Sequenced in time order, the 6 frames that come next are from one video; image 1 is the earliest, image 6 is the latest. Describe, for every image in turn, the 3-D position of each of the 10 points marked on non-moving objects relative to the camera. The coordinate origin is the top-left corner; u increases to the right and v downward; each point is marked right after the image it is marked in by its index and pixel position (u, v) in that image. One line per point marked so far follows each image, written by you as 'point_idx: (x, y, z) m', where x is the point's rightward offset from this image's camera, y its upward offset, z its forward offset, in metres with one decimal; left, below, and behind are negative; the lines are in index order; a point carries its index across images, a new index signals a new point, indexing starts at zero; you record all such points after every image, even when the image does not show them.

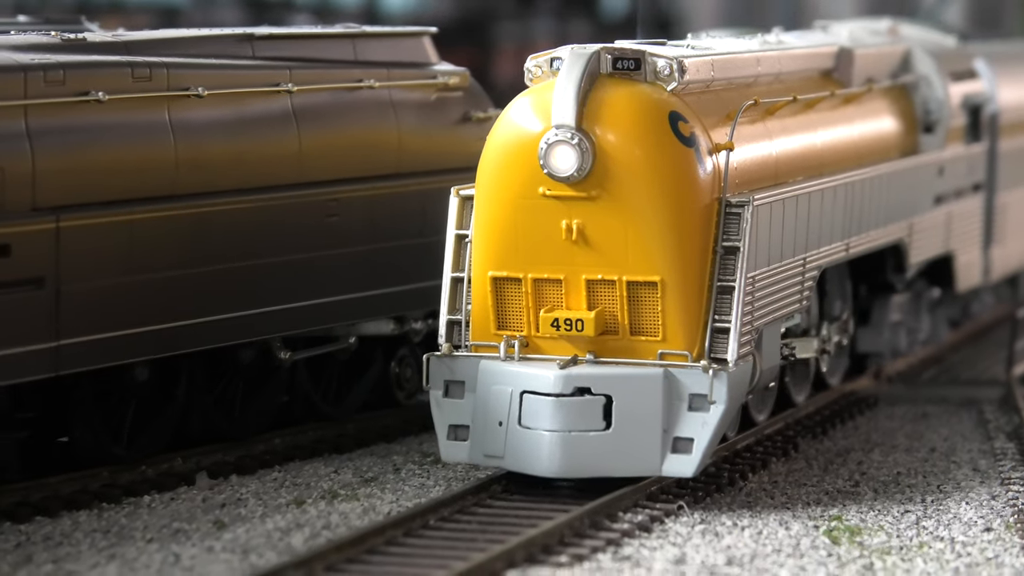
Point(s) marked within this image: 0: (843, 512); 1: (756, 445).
0: (+1.5, -1.0, +9.4) m
1: (+1.2, -0.7, +10.4) m
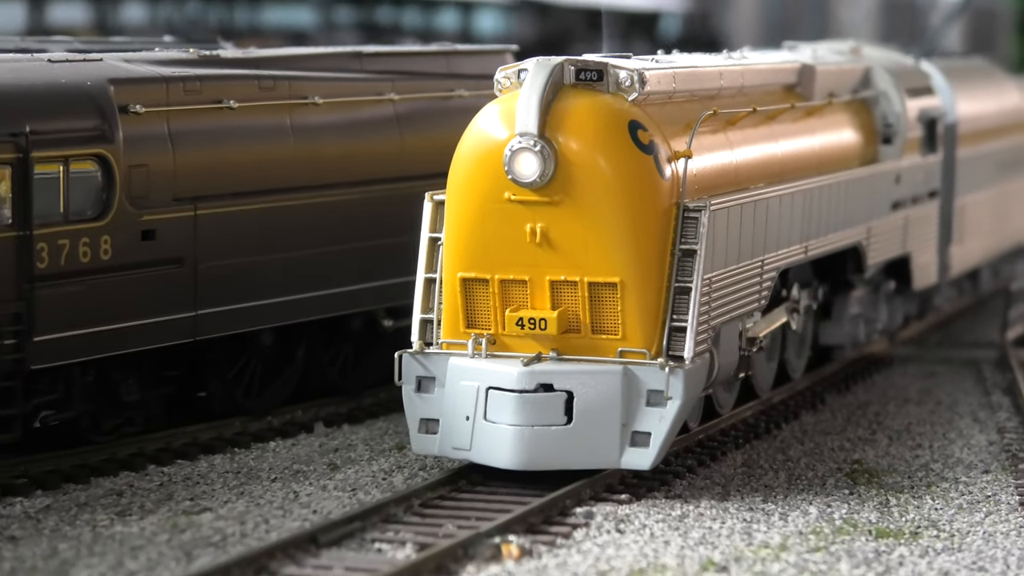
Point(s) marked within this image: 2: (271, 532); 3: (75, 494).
0: (+1.8, -0.9, +10.9) m
1: (+1.5, -0.6, +11.9) m
2: (-1.1, -1.1, +9.1) m
3: (-2.1, -1.0, +9.9) m
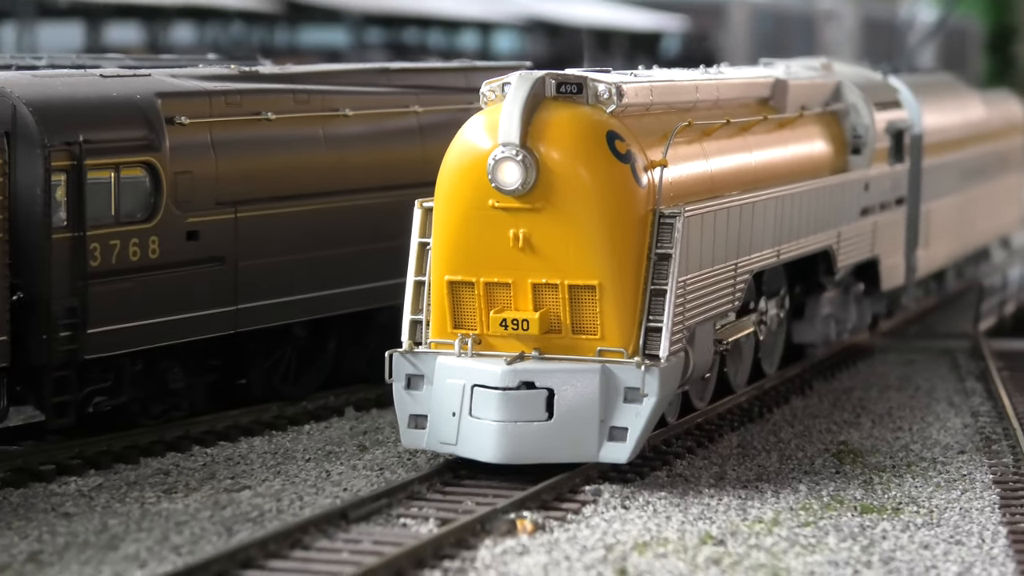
0: (+1.9, -0.8, +11.8) m
1: (+1.6, -0.6, +12.8) m
2: (-1.0, -1.0, +10.0) m
3: (-2.0, -1.0, +10.8) m
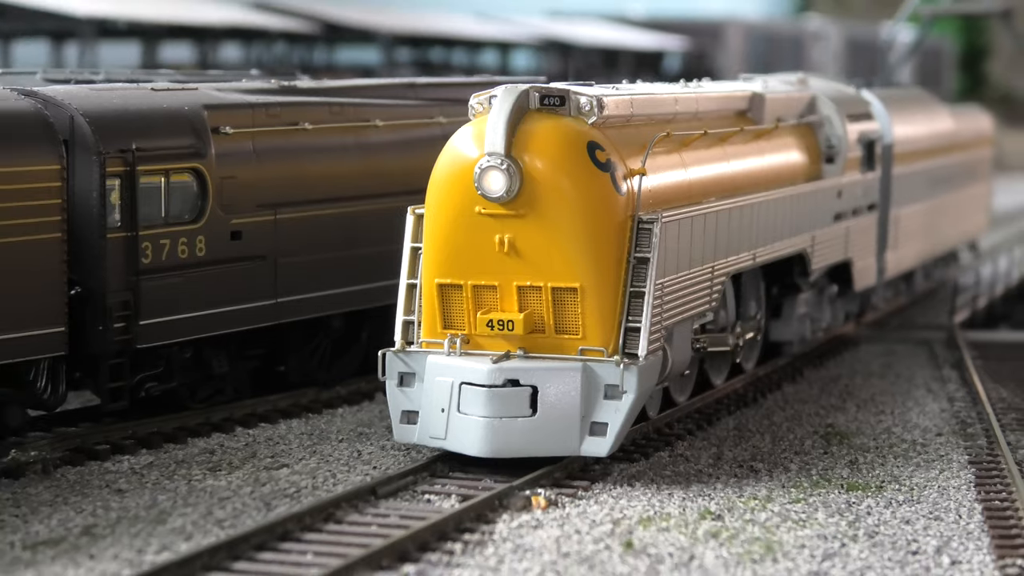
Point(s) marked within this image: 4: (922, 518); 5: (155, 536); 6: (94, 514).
0: (+2.0, -0.8, +12.8) m
1: (+1.7, -0.6, +13.8) m
2: (-0.9, -1.0, +11.0) m
3: (-1.9, -0.9, +11.9) m
4: (+2.1, -1.2, +10.7) m
5: (-1.7, -1.2, +9.7) m
6: (-2.1, -1.1, +10.3) m
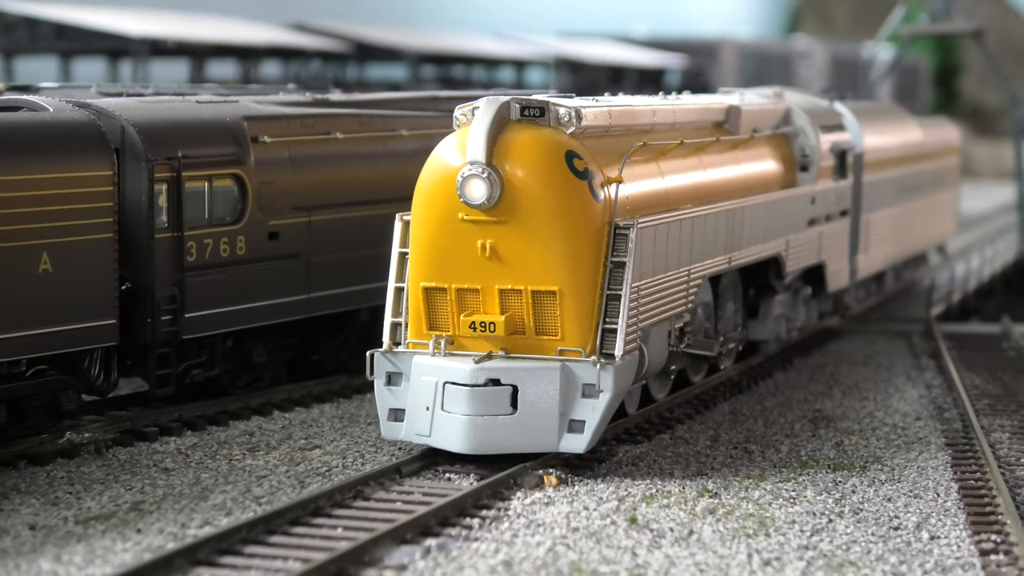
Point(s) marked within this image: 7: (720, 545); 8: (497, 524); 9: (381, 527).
0: (+2.0, -0.8, +13.9) m
1: (+1.8, -0.6, +14.9) m
2: (-0.8, -1.0, +12.1) m
3: (-1.8, -0.9, +13.0) m
4: (+2.2, -1.2, +11.8) m
5: (-1.6, -1.2, +10.8) m
6: (-2.0, -1.1, +11.4) m
7: (+1.0, -1.3, +10.2) m
8: (-0.1, -1.2, +10.4) m
9: (-0.6, -1.2, +10.1) m
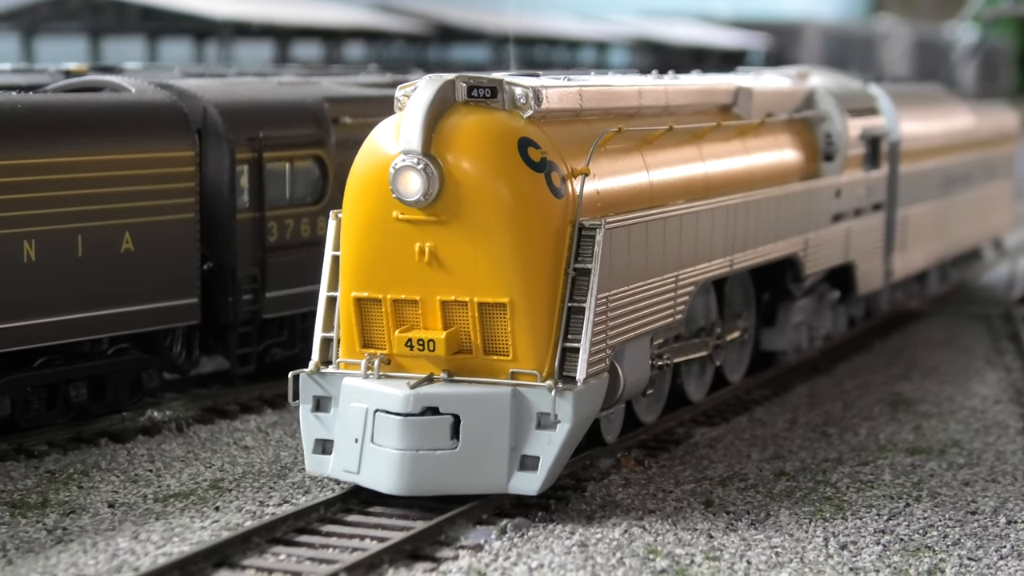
0: (+2.6, -0.7, +13.9) m
1: (+2.3, -0.4, +14.9) m
2: (-0.4, -0.9, +12.2) m
3: (-1.3, -0.8, +13.1) m
4: (+2.6, -1.1, +11.8) m
5: (-1.2, -1.0, +10.9) m
6: (-1.6, -1.0, +11.5) m
7: (+1.4, -1.2, +10.2) m
8: (+0.3, -1.1, +10.5) m
9: (-0.2, -1.0, +10.2) m
